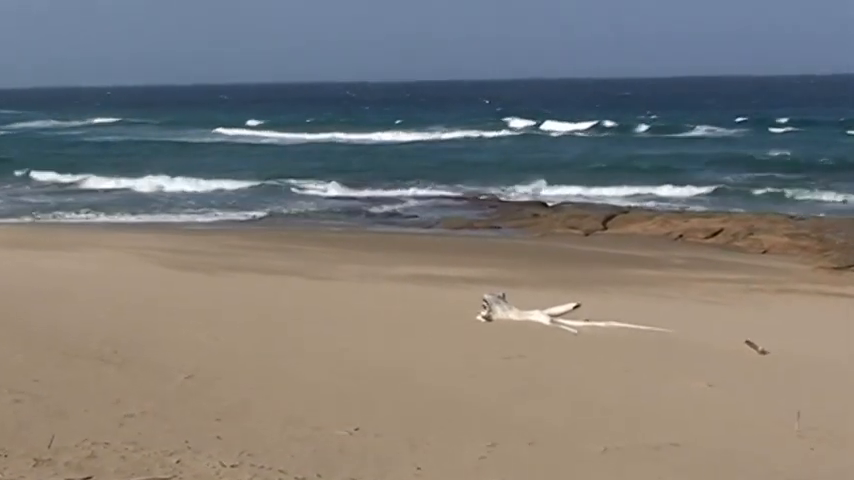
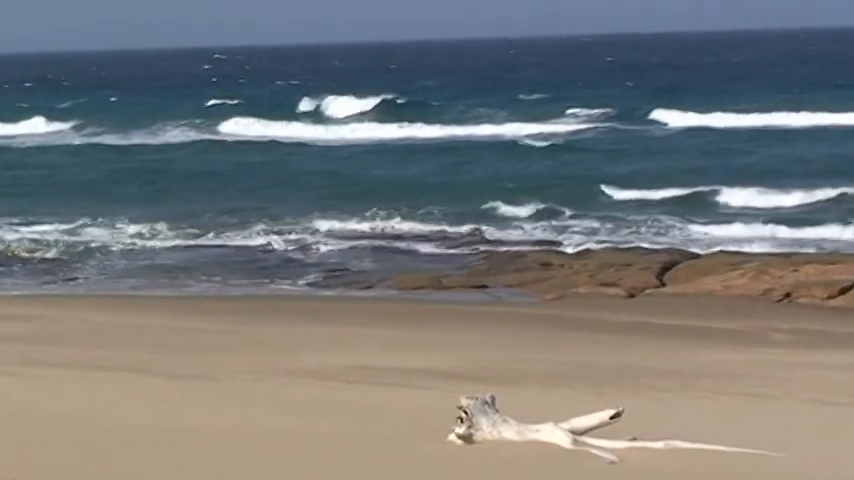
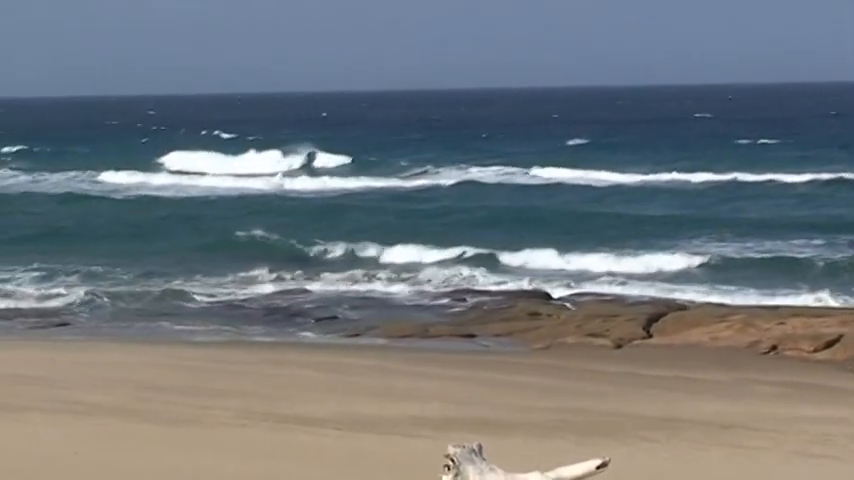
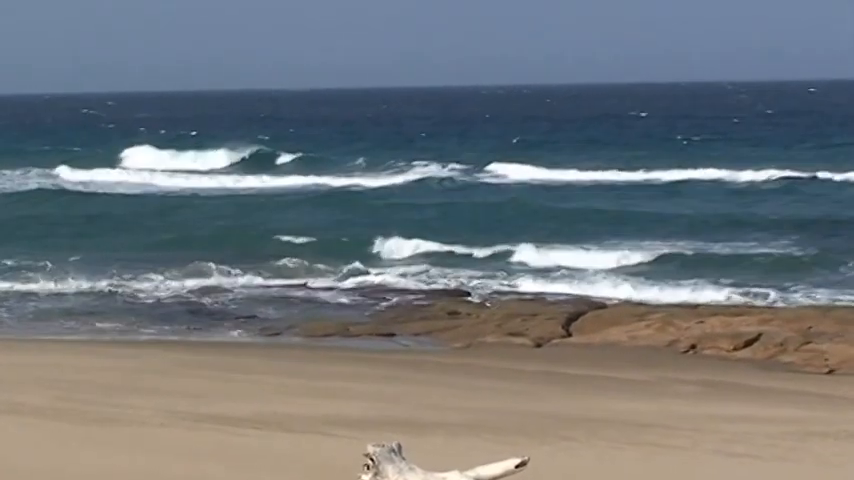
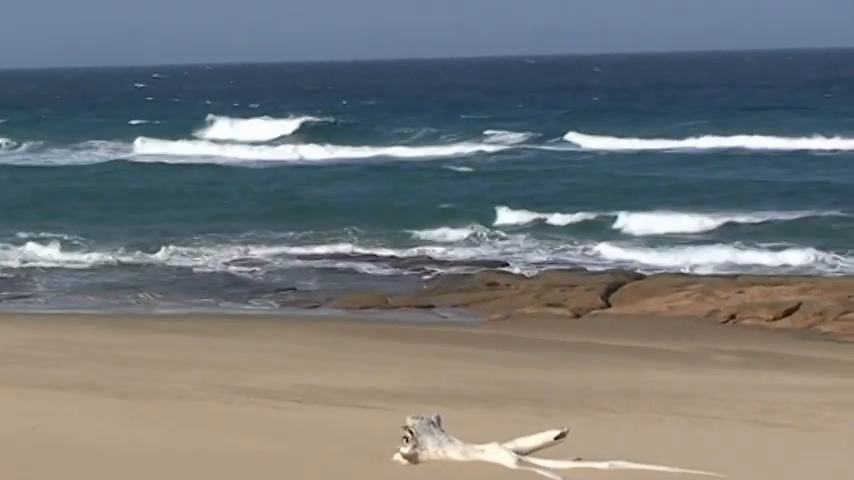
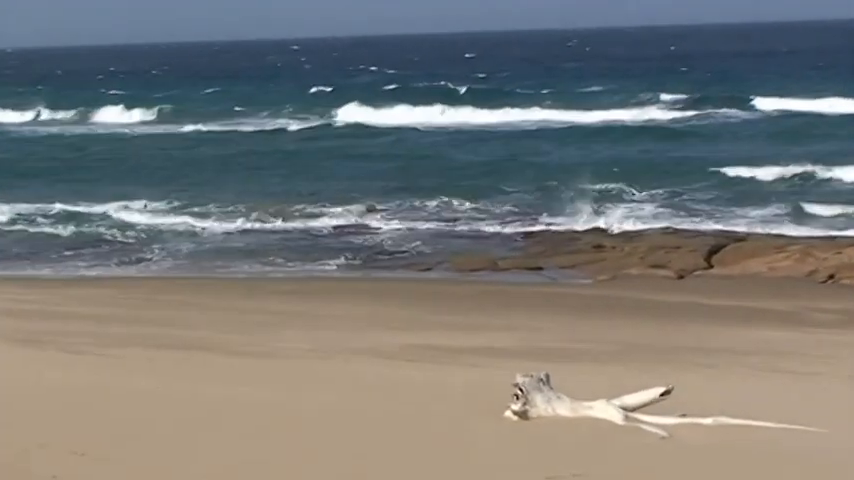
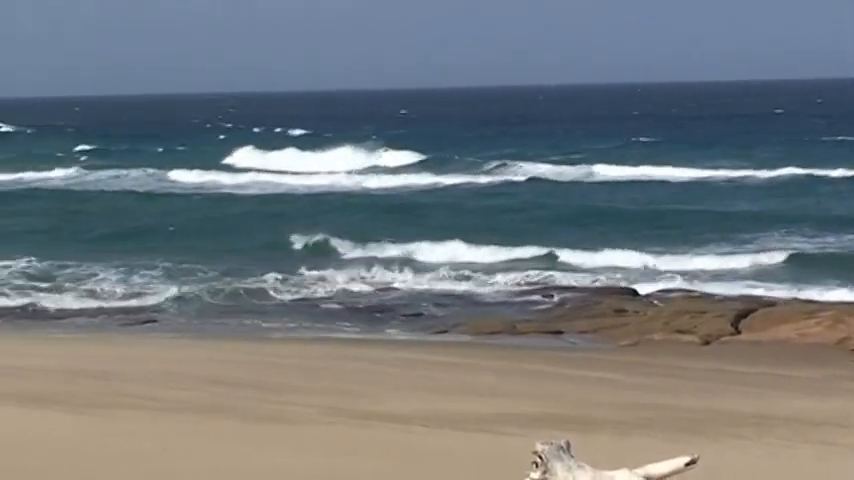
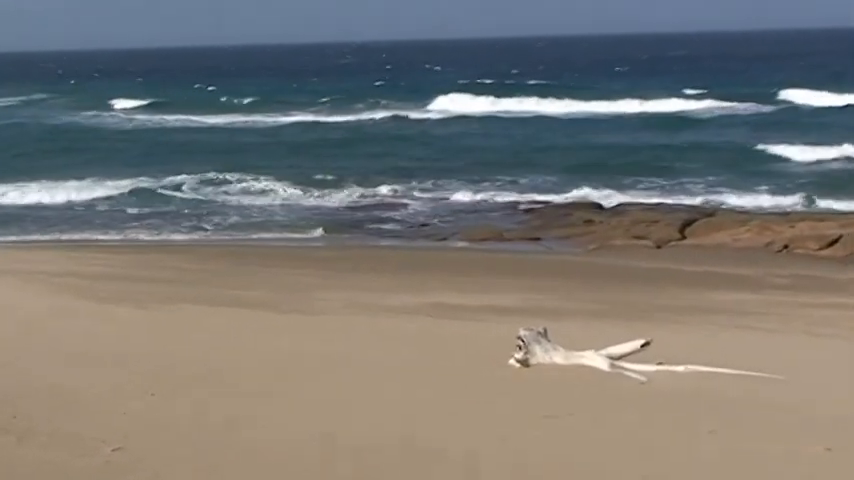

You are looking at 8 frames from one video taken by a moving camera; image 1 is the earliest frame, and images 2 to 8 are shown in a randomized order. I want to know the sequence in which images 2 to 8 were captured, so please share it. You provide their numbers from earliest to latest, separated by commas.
8, 6, 2, 5, 4, 3, 7
